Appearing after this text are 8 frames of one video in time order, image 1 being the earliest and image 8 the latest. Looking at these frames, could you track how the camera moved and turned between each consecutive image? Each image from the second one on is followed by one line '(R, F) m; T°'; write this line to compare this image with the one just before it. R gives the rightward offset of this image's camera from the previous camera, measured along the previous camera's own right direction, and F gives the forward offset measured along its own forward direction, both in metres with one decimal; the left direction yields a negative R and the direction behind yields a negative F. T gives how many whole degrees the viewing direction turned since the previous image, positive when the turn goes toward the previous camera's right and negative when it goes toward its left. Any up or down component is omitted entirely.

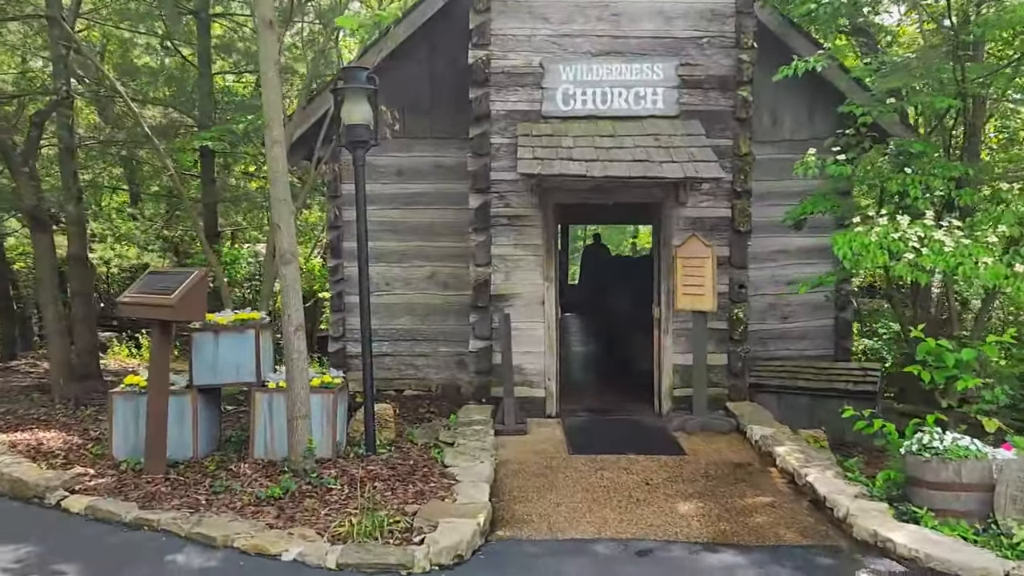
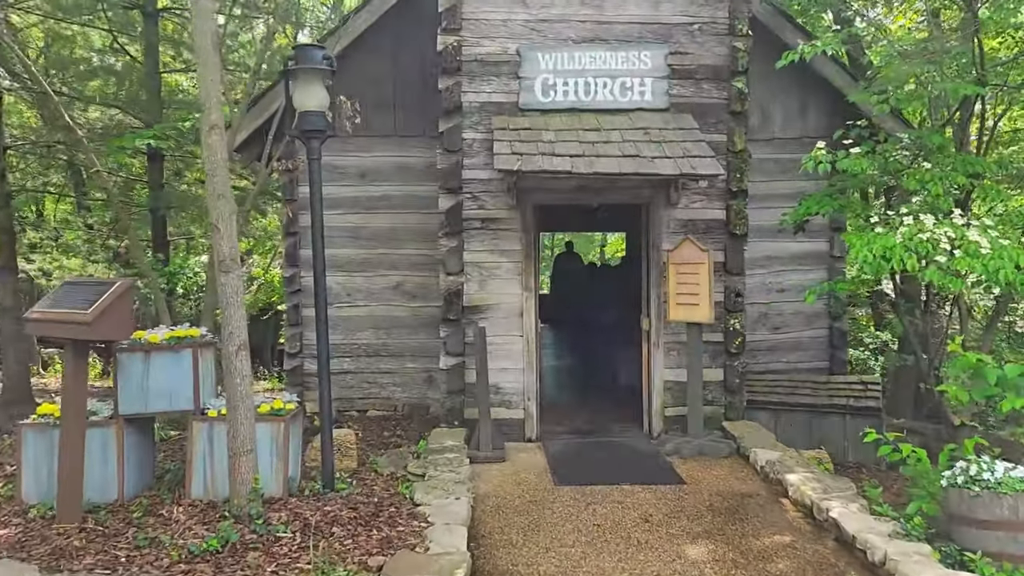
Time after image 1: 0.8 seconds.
(-0.1, +0.7) m; +2°
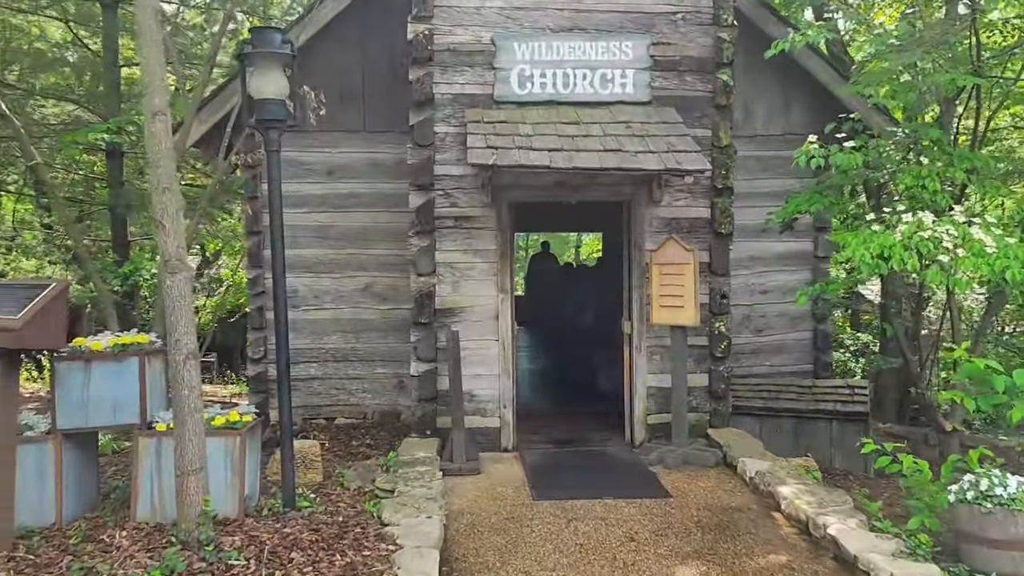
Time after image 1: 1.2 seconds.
(0.0, +0.4) m; +2°
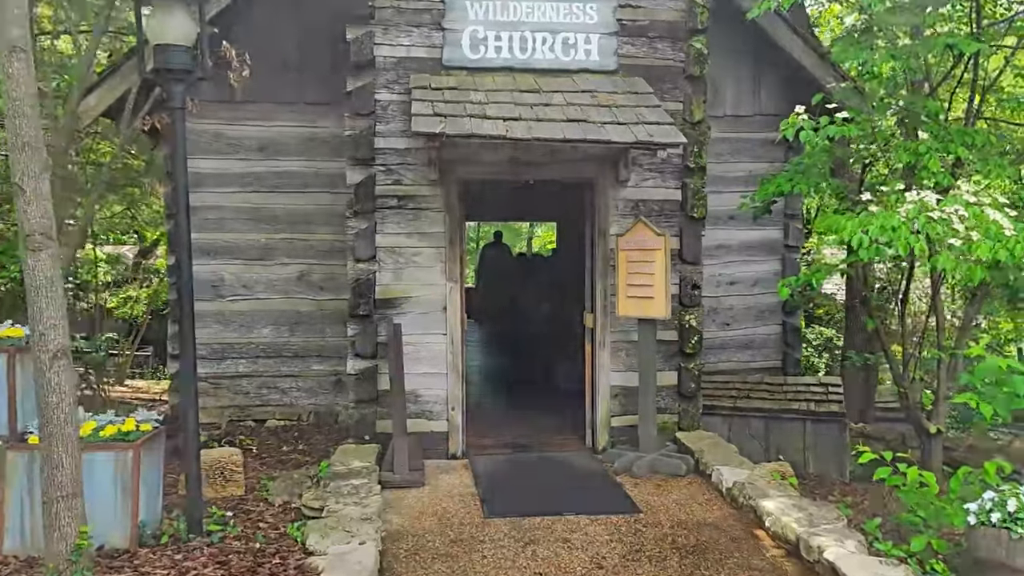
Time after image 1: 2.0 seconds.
(0.0, +0.7) m; +3°
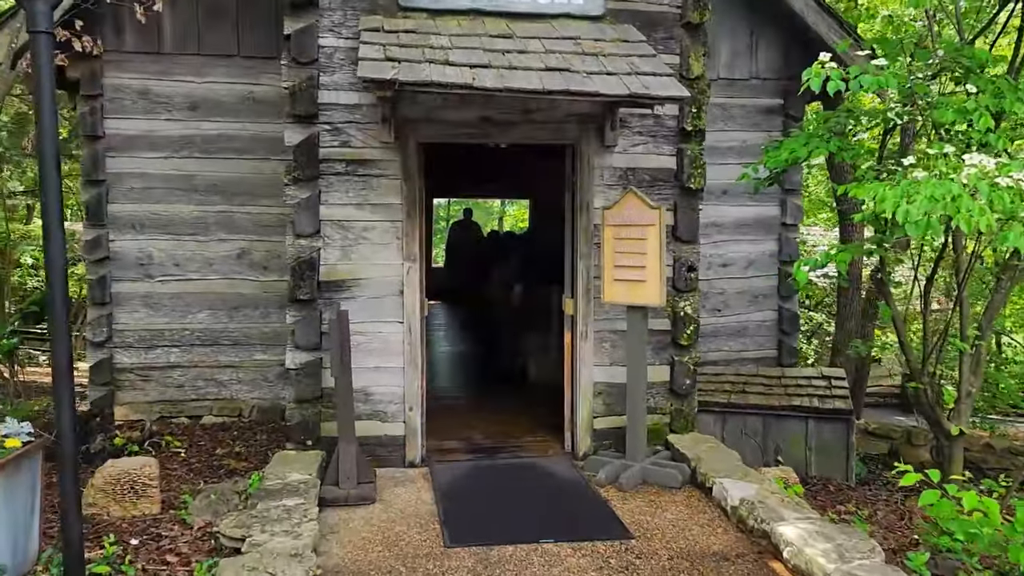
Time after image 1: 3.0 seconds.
(0.0, +0.8) m; +2°
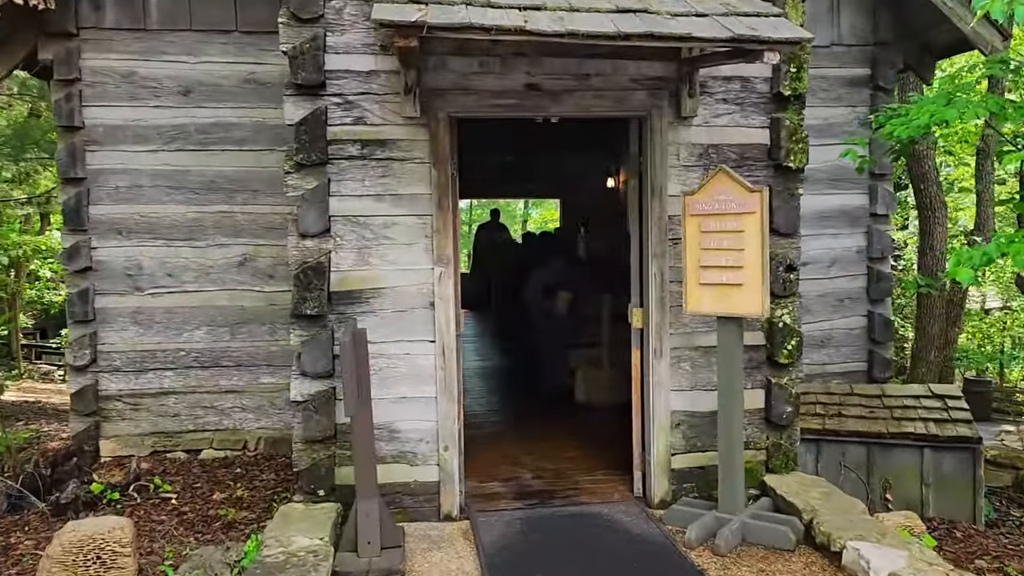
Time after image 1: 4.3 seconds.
(-0.2, +1.0) m; -2°
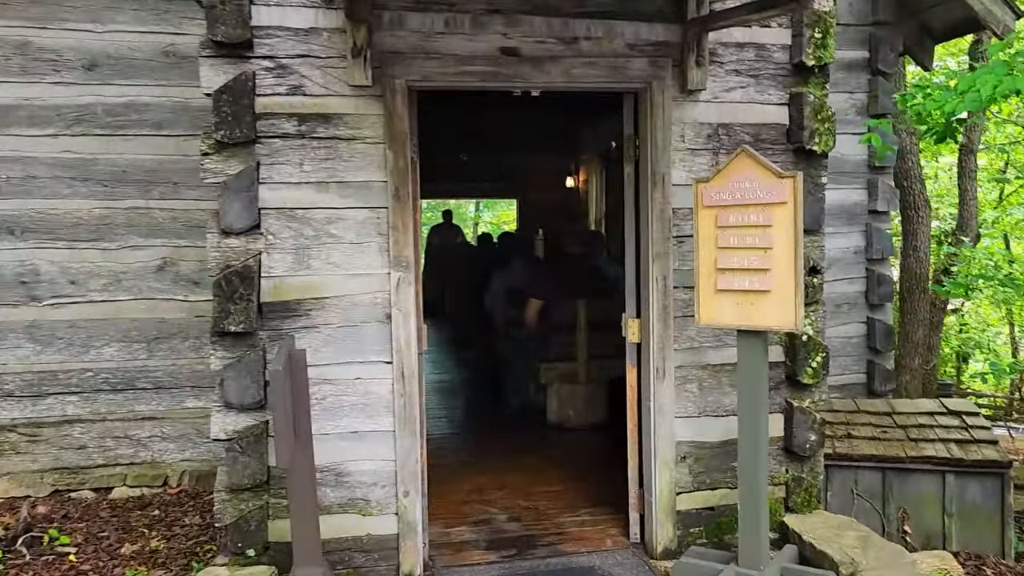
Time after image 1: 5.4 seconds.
(-0.1, +0.7) m; +4°
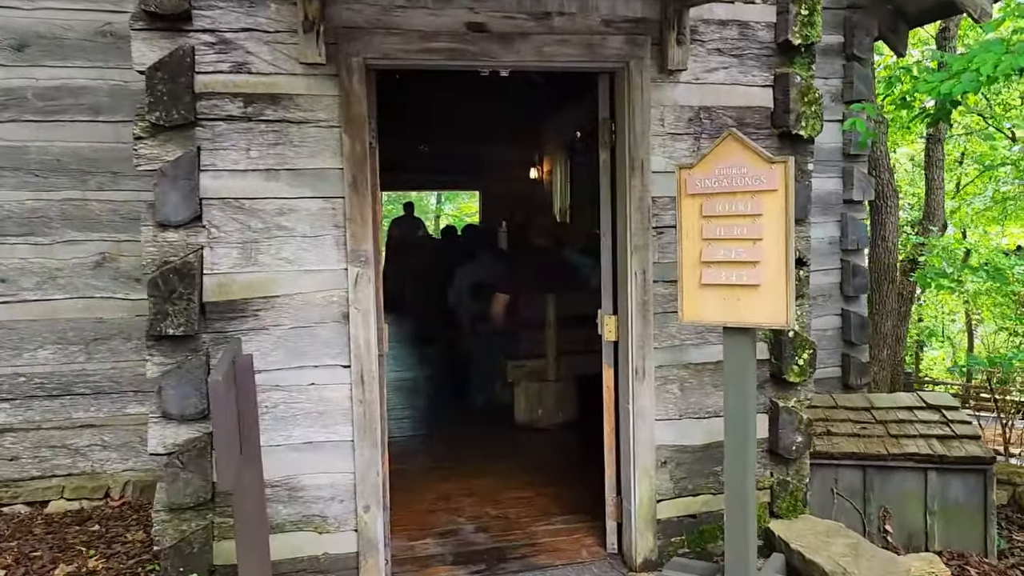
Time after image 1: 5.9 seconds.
(0.0, +0.3) m; +3°
